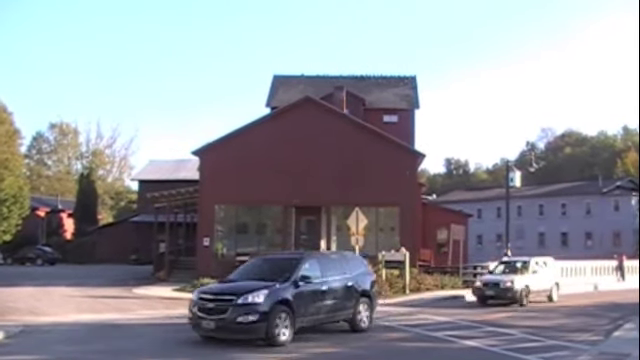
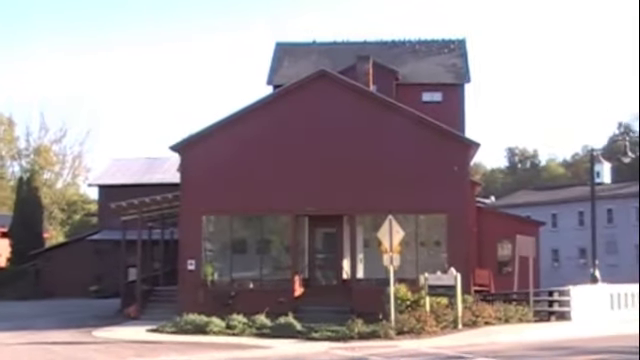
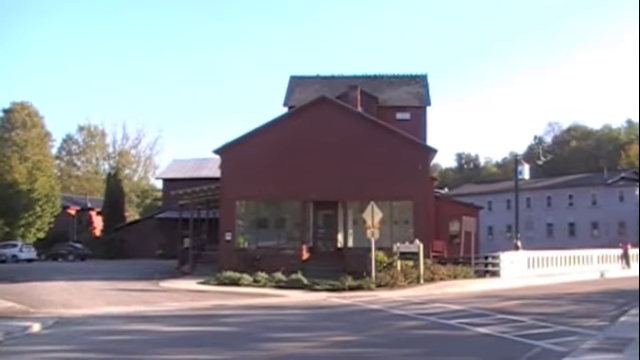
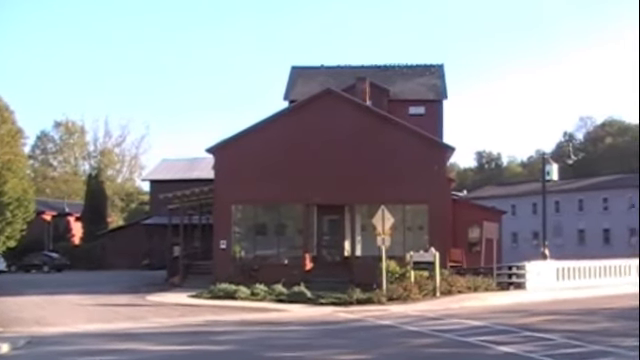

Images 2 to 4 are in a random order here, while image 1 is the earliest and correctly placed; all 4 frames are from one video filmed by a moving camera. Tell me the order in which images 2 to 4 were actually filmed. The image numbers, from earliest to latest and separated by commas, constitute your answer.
3, 4, 2
